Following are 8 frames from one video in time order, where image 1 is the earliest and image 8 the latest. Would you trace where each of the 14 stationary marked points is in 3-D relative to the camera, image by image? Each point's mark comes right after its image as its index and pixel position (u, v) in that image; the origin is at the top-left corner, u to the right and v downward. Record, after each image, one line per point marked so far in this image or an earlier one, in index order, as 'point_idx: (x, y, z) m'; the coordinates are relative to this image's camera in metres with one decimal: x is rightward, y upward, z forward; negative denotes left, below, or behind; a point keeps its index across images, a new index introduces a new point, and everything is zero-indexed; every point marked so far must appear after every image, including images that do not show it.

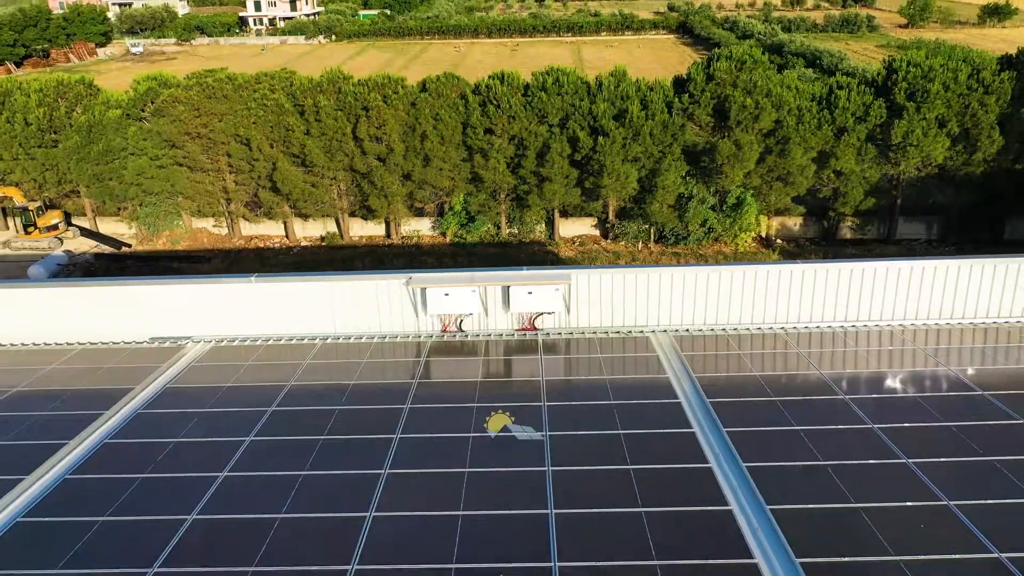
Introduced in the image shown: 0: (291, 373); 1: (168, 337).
0: (-2.9, -1.0, +10.9) m
1: (-5.0, -0.6, +12.3) m
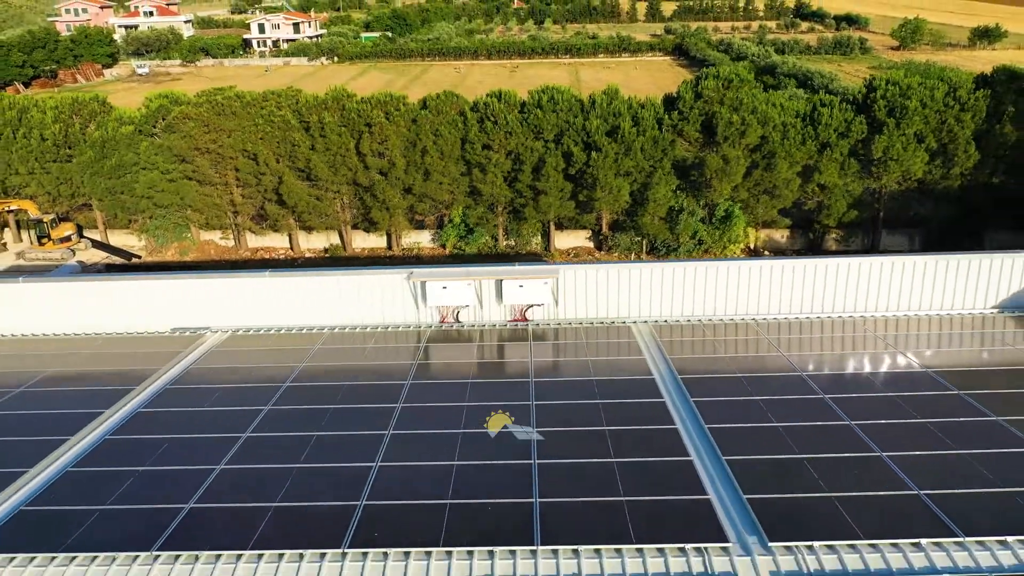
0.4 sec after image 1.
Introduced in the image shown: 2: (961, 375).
0: (-3.1, -0.9, +11.9) m
1: (-5.1, -0.5, +13.3) m
2: (+5.7, -1.1, +10.6) m
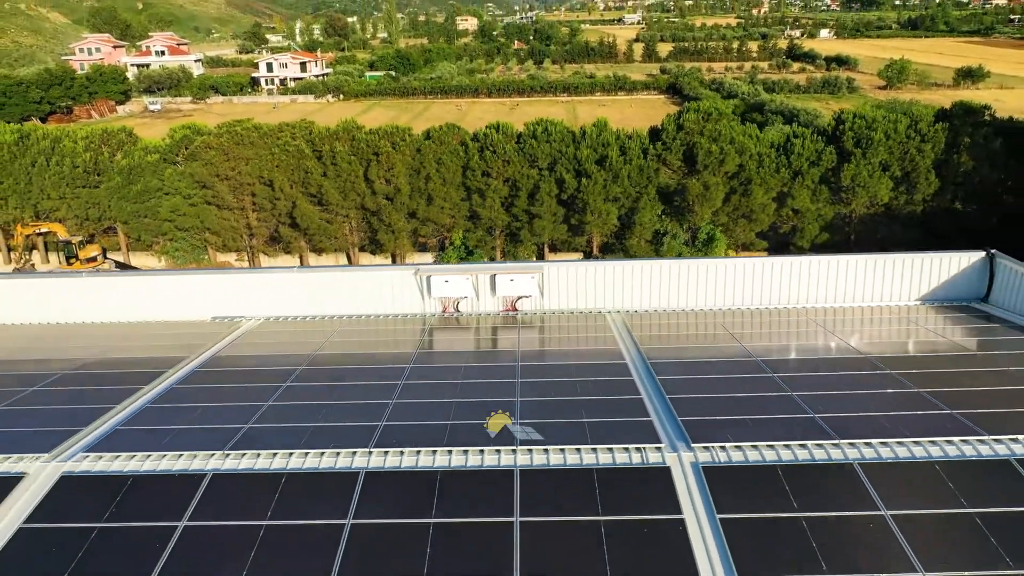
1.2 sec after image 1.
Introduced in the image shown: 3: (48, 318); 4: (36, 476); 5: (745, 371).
0: (-3.2, -0.8, +13.9) m
1: (-5.2, -0.4, +15.3) m
2: (+5.6, -1.0, +12.6) m
3: (-8.9, -0.4, +15.6) m
4: (-4.8, -1.8, +8.4) m
5: (+3.3, -1.2, +11.8) m
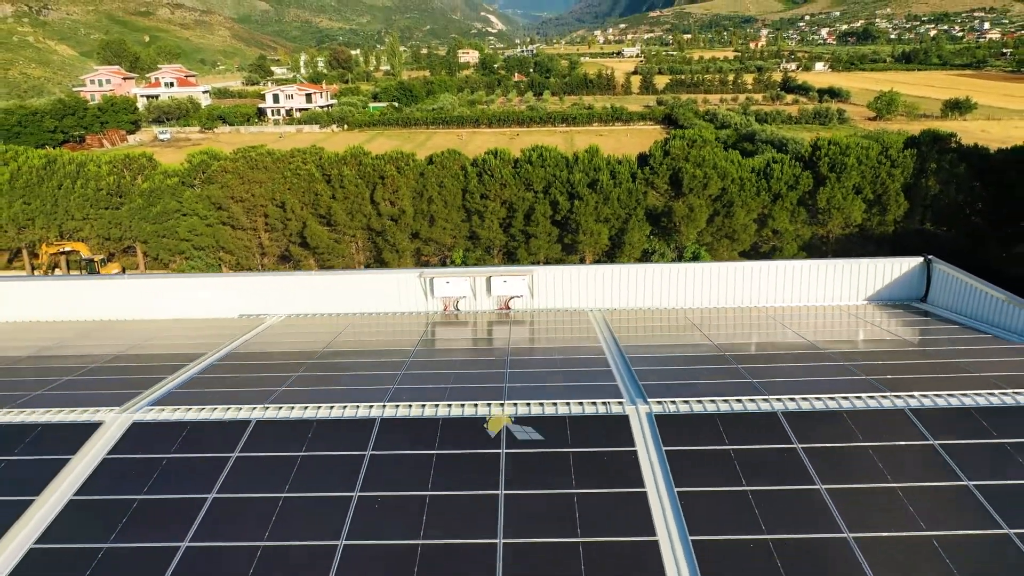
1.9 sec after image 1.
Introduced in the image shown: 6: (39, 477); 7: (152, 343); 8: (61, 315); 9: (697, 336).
0: (-3.3, -0.8, +15.7) m
1: (-5.4, -0.5, +17.2) m
2: (+5.5, -0.9, +14.4) m
3: (-9.0, -0.5, +17.4) m
4: (-4.9, -1.6, +10.2) m
5: (+3.2, -1.1, +13.6) m
6: (-5.2, -2.0, +9.3) m
7: (-6.8, -1.0, +15.4) m
8: (-9.7, -0.5, +17.4) m
9: (+3.3, -0.8, +14.9) m
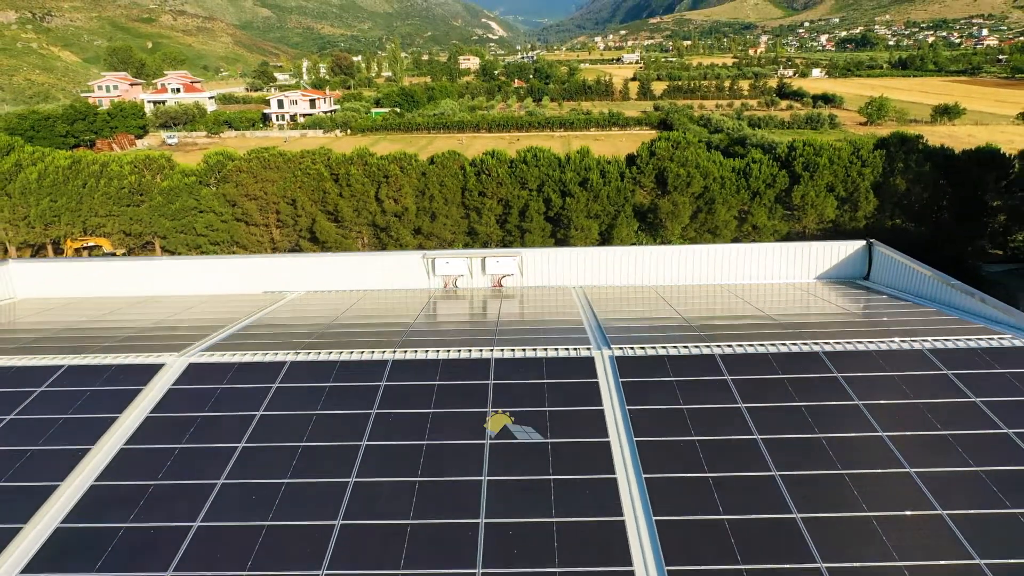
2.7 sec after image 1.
0: (-3.5, -0.4, +17.9) m
1: (-5.5, -0.1, +19.4) m
2: (+5.3, -0.5, +16.6) m
3: (-9.2, 0.0, +19.6) m
4: (-5.1, -1.1, +12.4) m
5: (+3.0, -0.7, +15.8) m
6: (-5.4, -1.5, +11.4) m
7: (-7.0, -0.5, +17.6) m
8: (-9.9, 0.0, +19.6) m
9: (+3.1, -0.4, +17.1) m
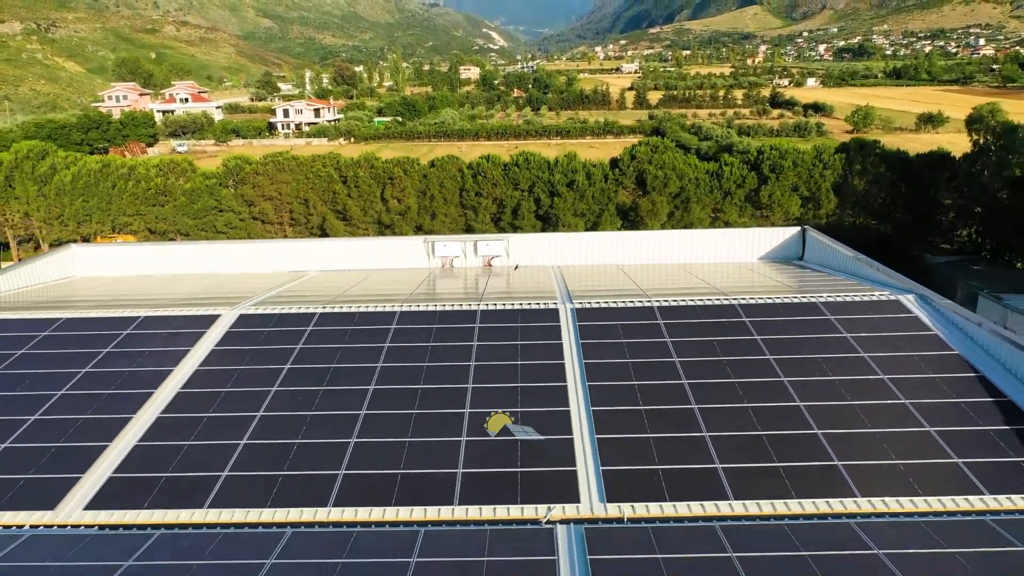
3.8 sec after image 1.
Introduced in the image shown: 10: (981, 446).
0: (-3.8, +0.2, +21.1) m
1: (-5.9, +0.5, +22.6) m
2: (+5.0, +0.1, +19.8) m
3: (-9.5, +0.5, +22.8) m
4: (-5.4, -0.6, +15.6) m
5: (+2.7, -0.1, +19.0) m
6: (-5.7, -0.9, +14.6) m
7: (-7.3, 0.0, +20.8) m
8: (-10.2, +0.5, +22.8) m
9: (+2.8, +0.2, +20.3) m
10: (+6.1, -2.0, +10.9) m
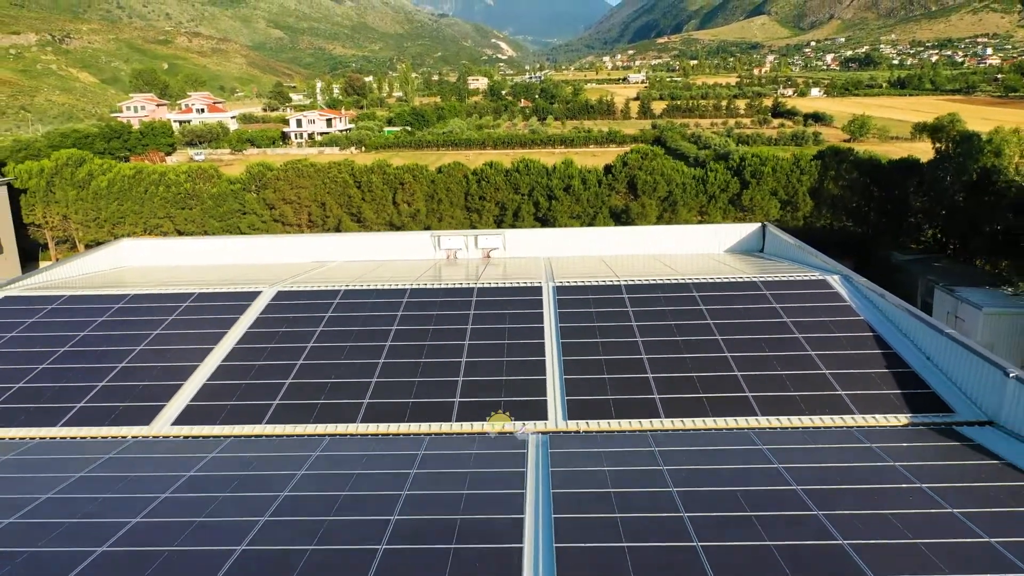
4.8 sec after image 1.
0: (-3.9, +0.5, +24.2) m
1: (-6.0, +0.8, +25.7) m
2: (+4.8, +0.4, +22.8) m
3: (-9.6, +0.8, +25.9) m
4: (-5.6, -0.1, +18.7) m
5: (+2.5, +0.3, +22.0) m
6: (-5.9, -0.5, +17.7) m
7: (-7.4, +0.4, +23.9) m
8: (-10.3, +0.8, +25.9) m
9: (+2.7, +0.5, +23.3) m
10: (+5.9, -1.5, +13.9) m
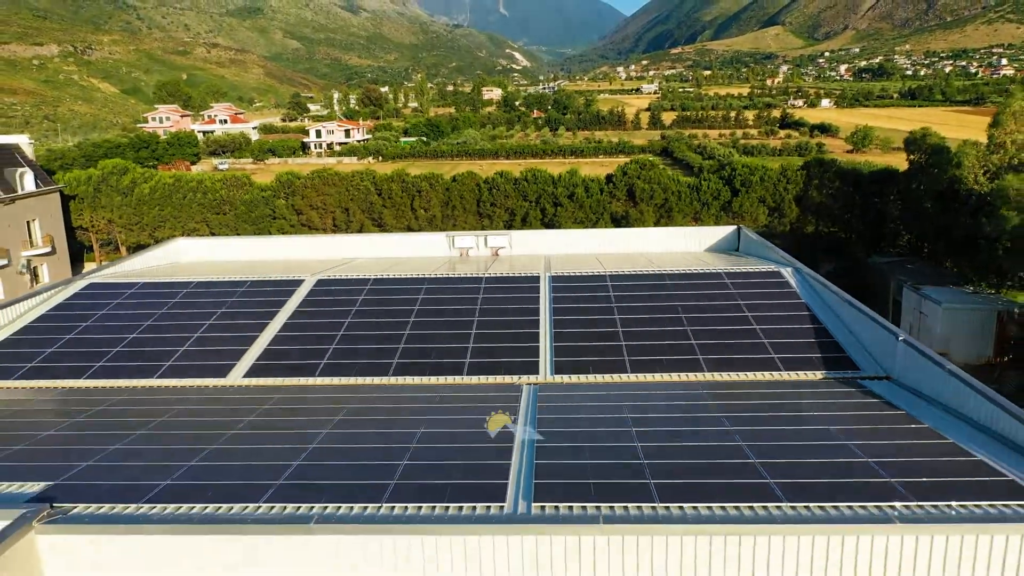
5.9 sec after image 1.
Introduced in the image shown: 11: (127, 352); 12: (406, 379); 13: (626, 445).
0: (-3.8, +0.7, +27.6) m
1: (-5.8, +1.0, +29.1) m
2: (+5.0, +0.6, +26.1) m
3: (-9.4, +1.1, +29.5) m
4: (-5.5, +0.1, +22.1) m
5: (+2.7, +0.5, +25.3) m
6: (-5.8, -0.2, +21.2) m
7: (-7.2, +0.6, +27.4) m
8: (-10.1, +1.0, +29.5) m
9: (+2.8, +0.7, +26.6) m
10: (+5.9, -1.2, +17.1) m
11: (-8.7, -1.4, +18.5) m
12: (-2.2, -1.9, +16.7) m
13: (+1.6, -2.3, +11.8) m
